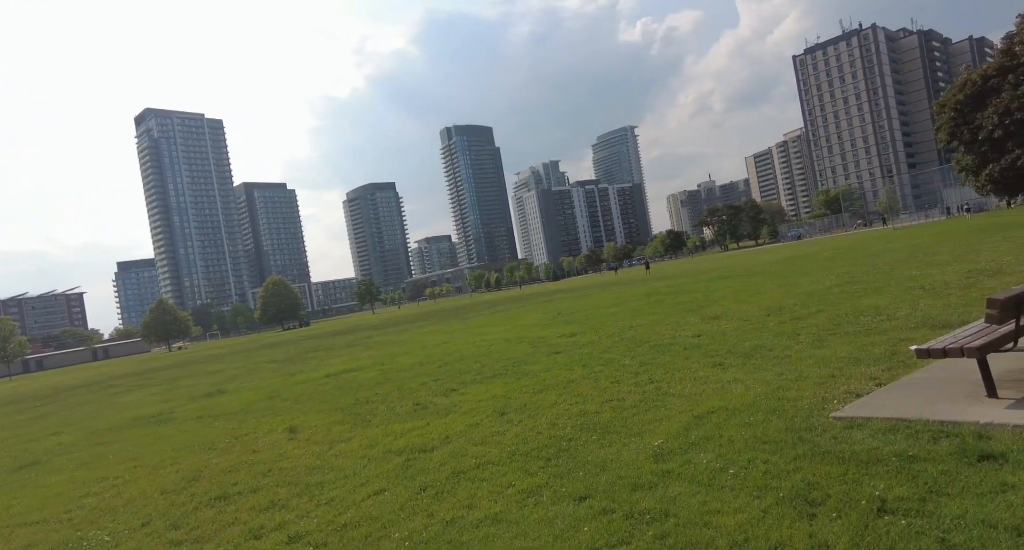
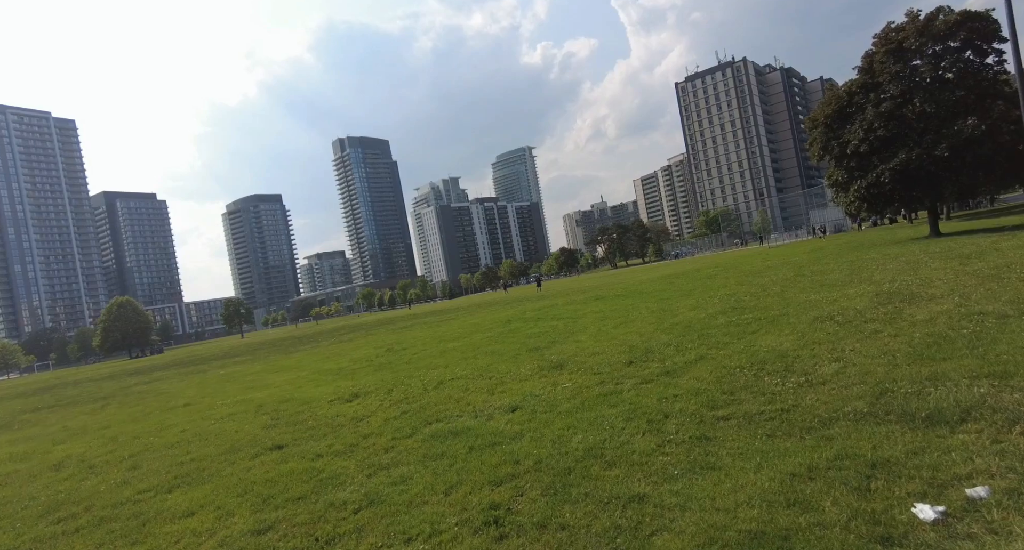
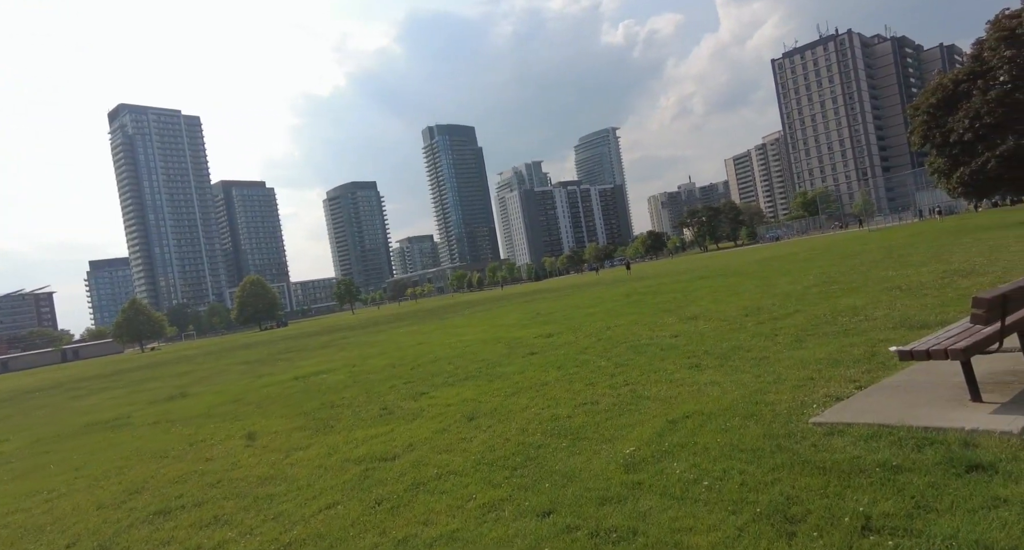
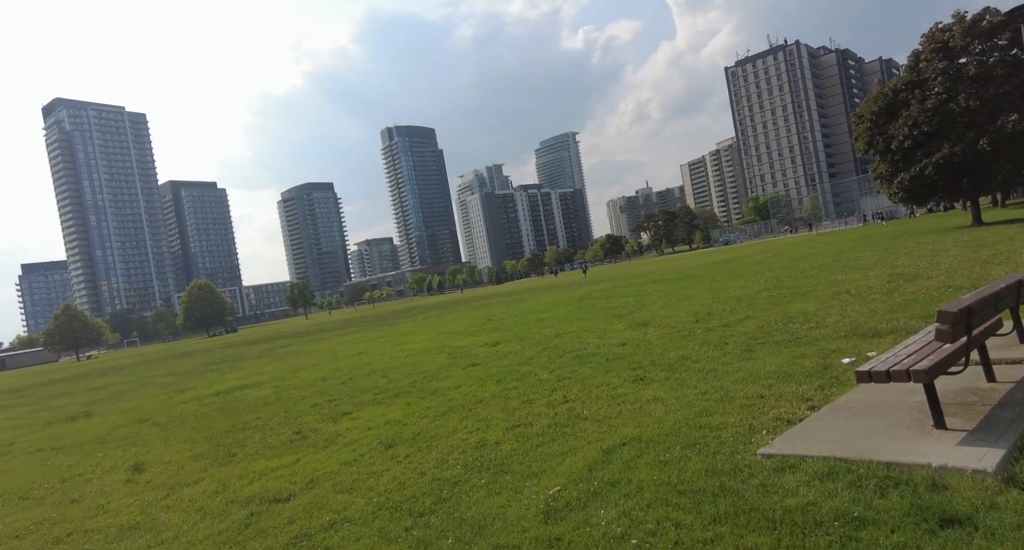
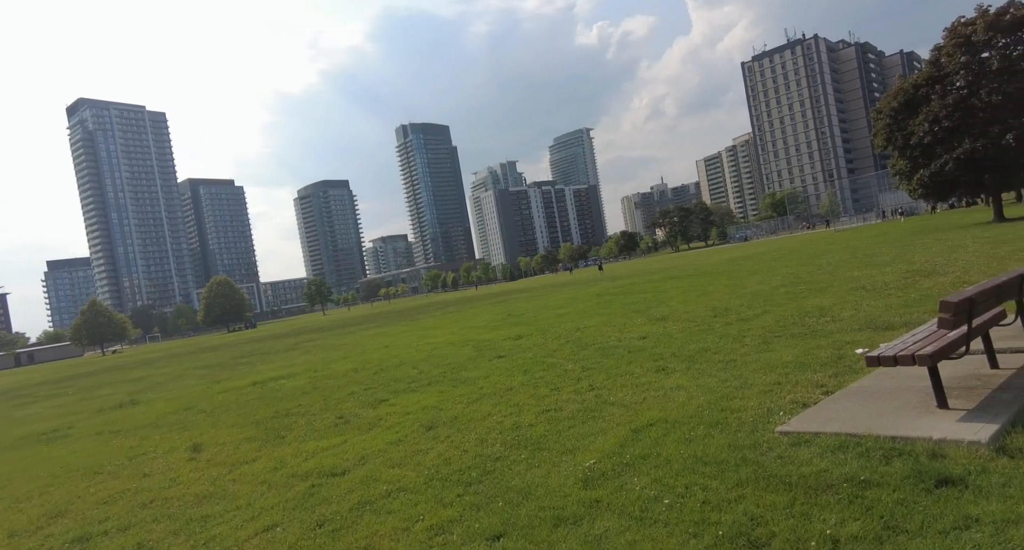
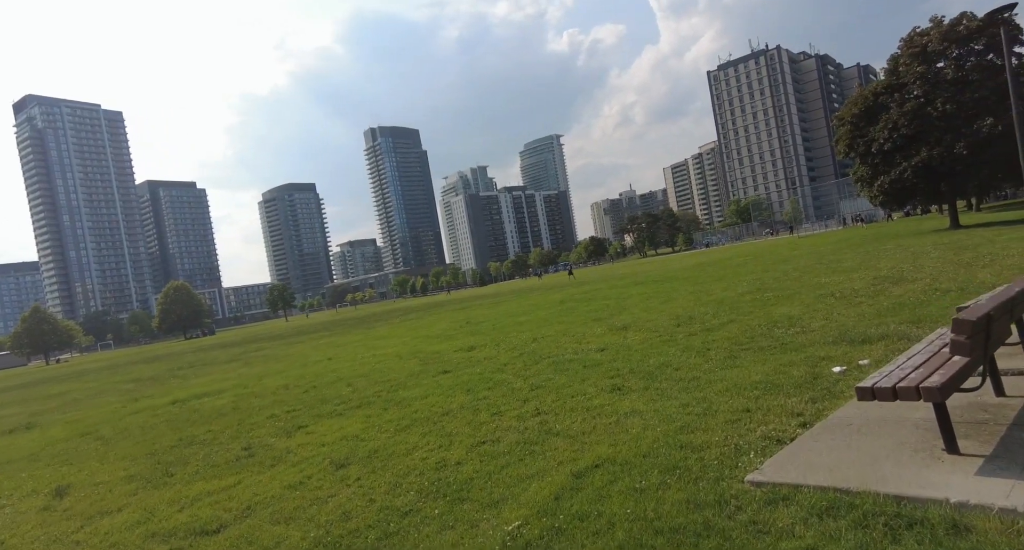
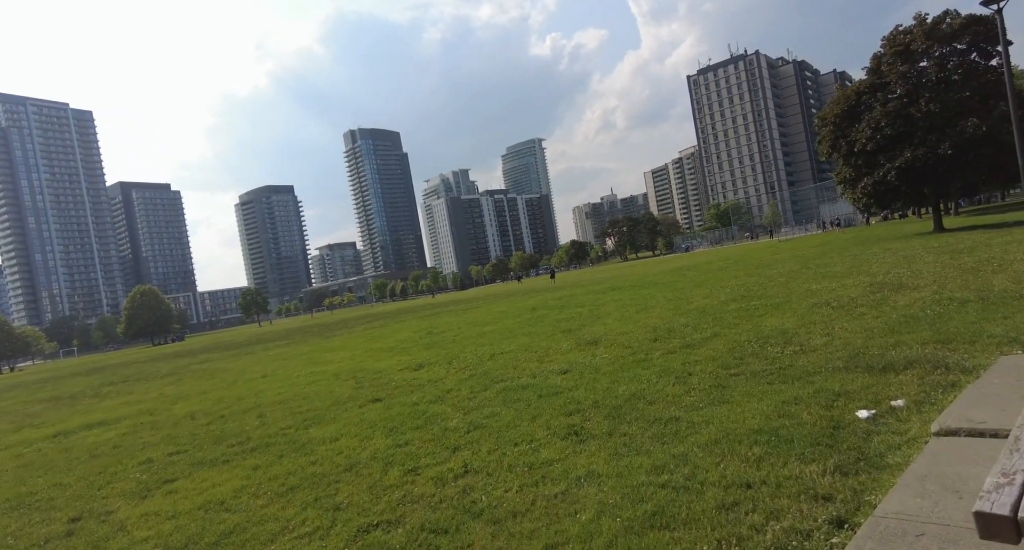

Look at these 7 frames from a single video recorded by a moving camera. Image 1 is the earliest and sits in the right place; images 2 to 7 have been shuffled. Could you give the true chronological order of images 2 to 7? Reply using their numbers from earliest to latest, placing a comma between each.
3, 5, 4, 6, 7, 2
